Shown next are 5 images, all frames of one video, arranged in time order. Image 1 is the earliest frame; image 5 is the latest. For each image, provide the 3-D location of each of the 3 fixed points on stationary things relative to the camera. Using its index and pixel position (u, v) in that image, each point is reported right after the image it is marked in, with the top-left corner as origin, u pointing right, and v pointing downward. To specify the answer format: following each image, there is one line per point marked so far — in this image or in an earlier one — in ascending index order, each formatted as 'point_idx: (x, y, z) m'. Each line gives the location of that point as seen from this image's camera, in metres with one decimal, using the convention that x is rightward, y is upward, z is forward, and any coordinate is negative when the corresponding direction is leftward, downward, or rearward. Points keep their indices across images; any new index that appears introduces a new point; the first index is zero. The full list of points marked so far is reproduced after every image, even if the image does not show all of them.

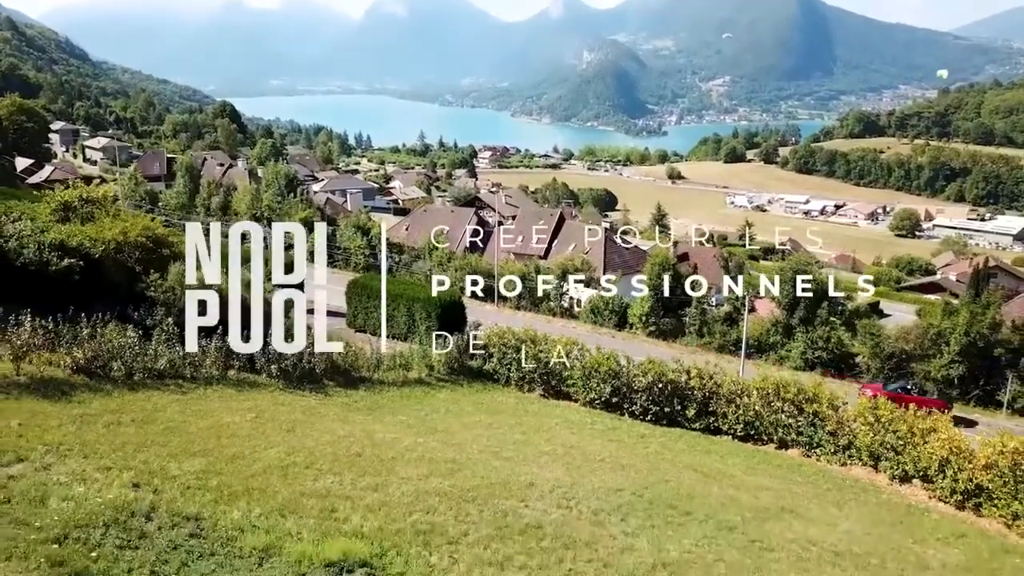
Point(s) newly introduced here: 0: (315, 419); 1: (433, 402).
0: (-2.7, -1.8, +11.4) m
1: (-1.4, -2.0, +14.2) m
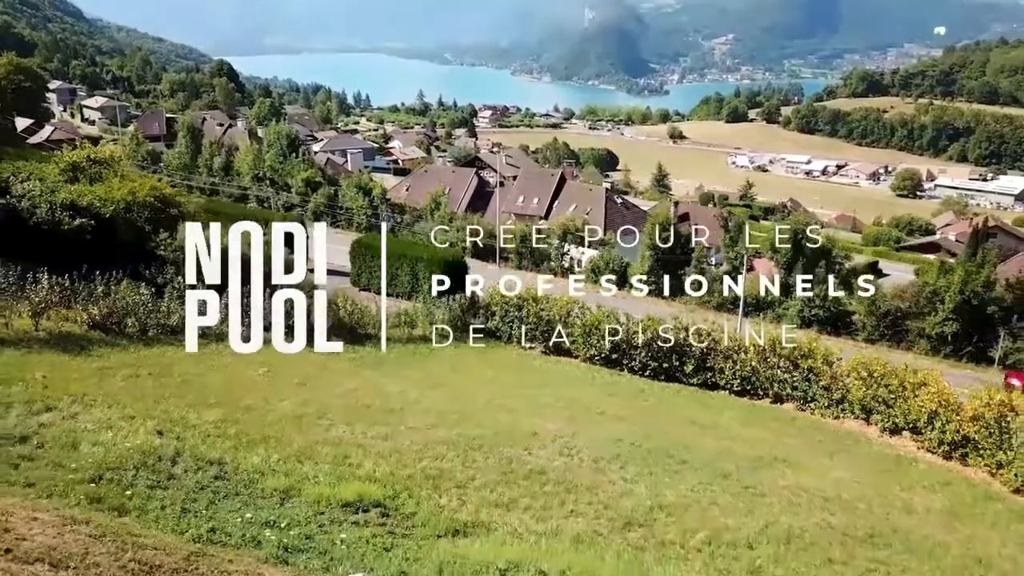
0: (-2.7, -1.2, +11.8) m
1: (-1.3, -1.2, +14.6) m
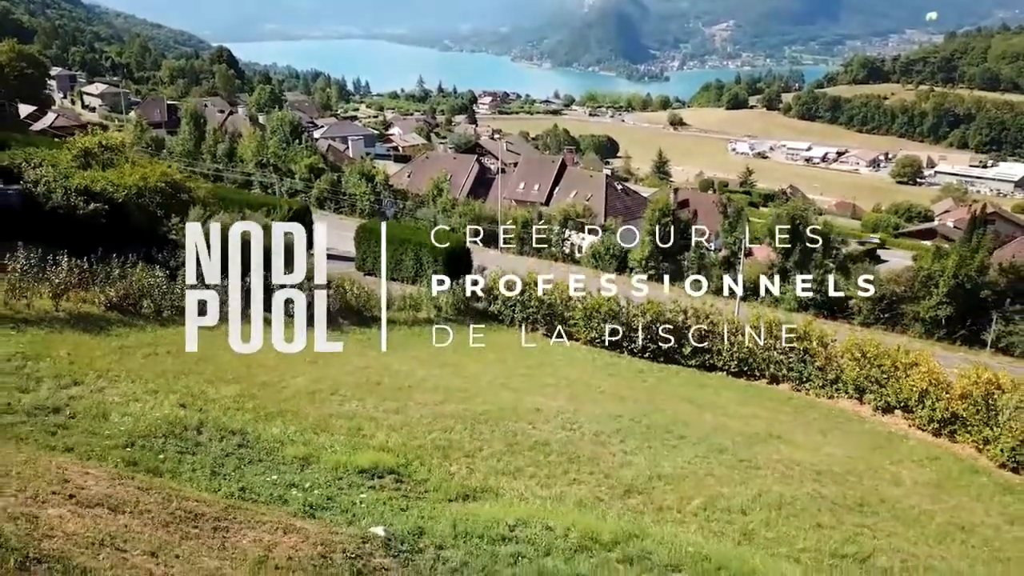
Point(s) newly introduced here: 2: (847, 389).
0: (-2.6, -1.0, +12.1) m
1: (-1.2, -0.9, +15.0) m
2: (+5.7, -1.7, +14.2) m
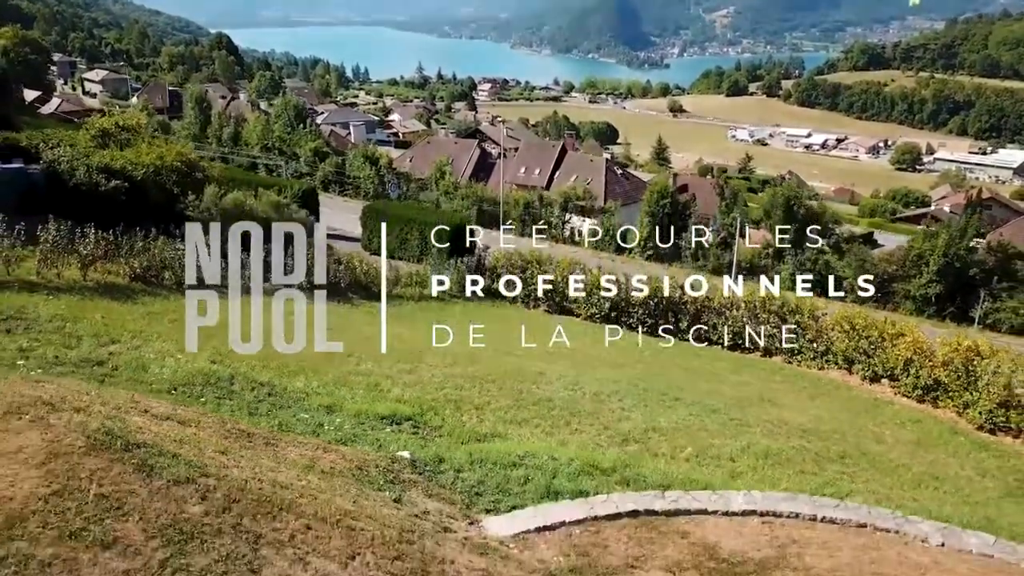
0: (-2.5, -0.5, +12.8) m
1: (-1.2, -0.5, +15.6) m
2: (+5.8, -1.3, +14.8) m
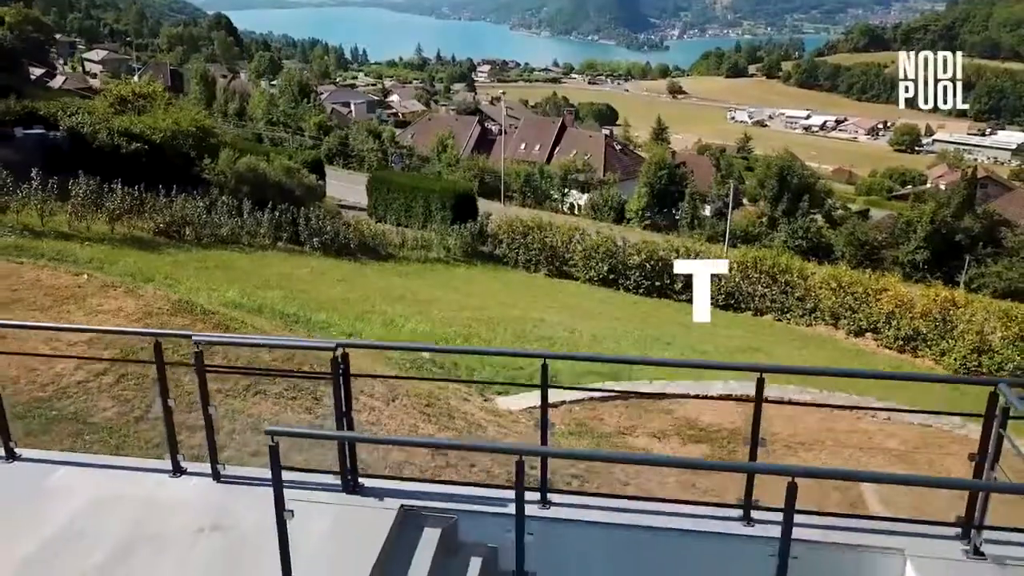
0: (-2.5, +0.2, +13.5) m
1: (-1.1, +0.3, +16.3) m
2: (+5.8, -0.5, +15.6) m
